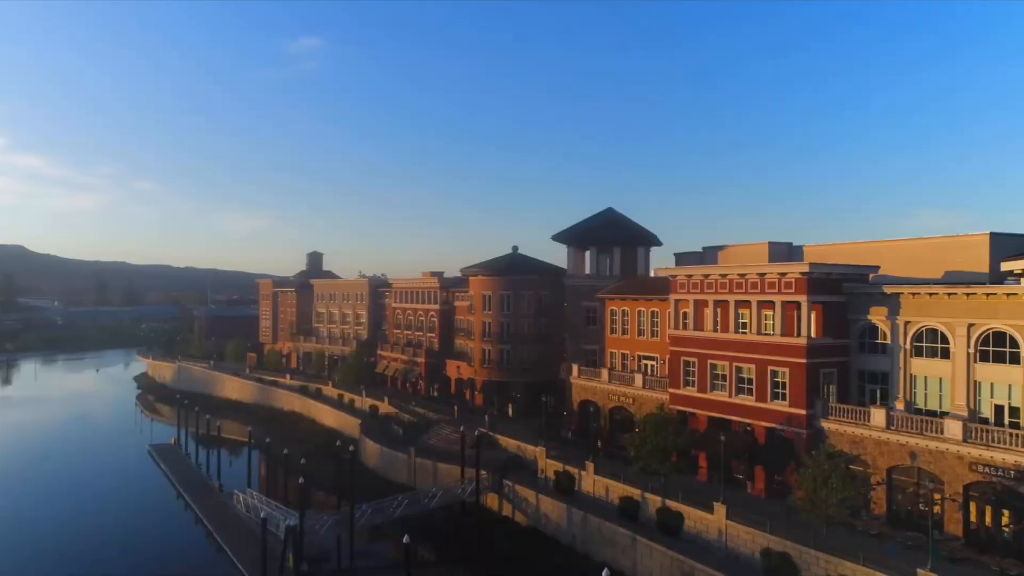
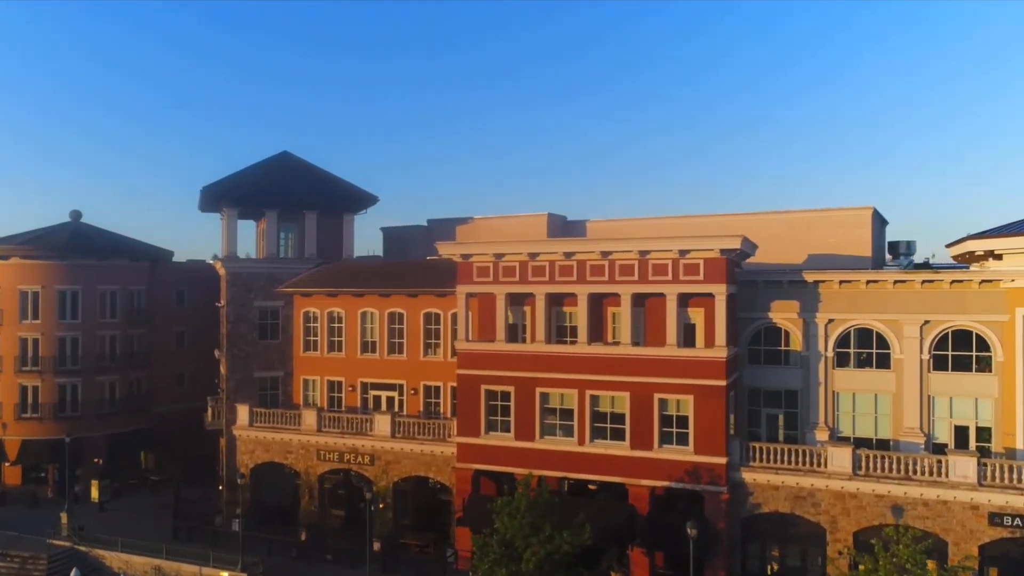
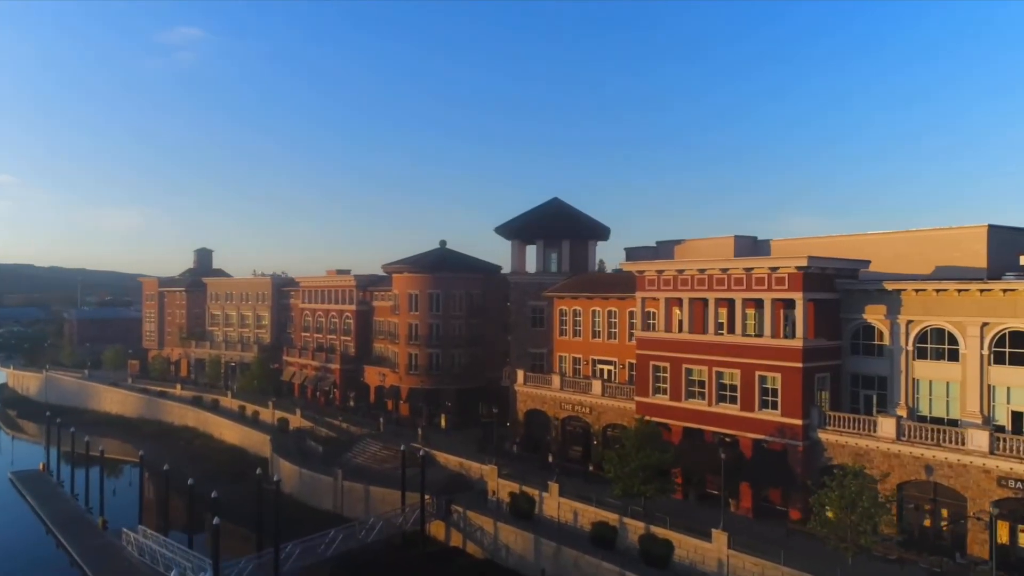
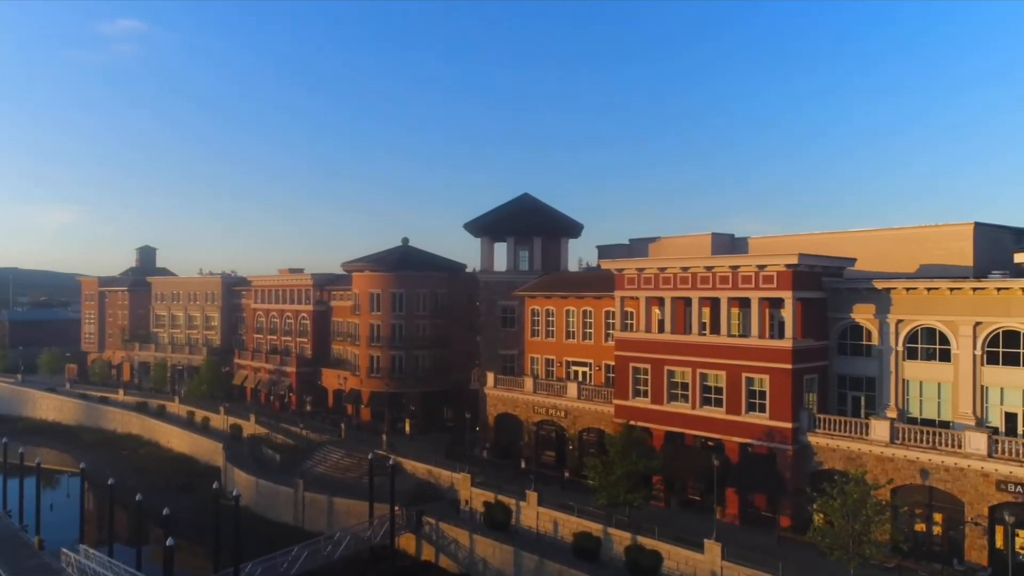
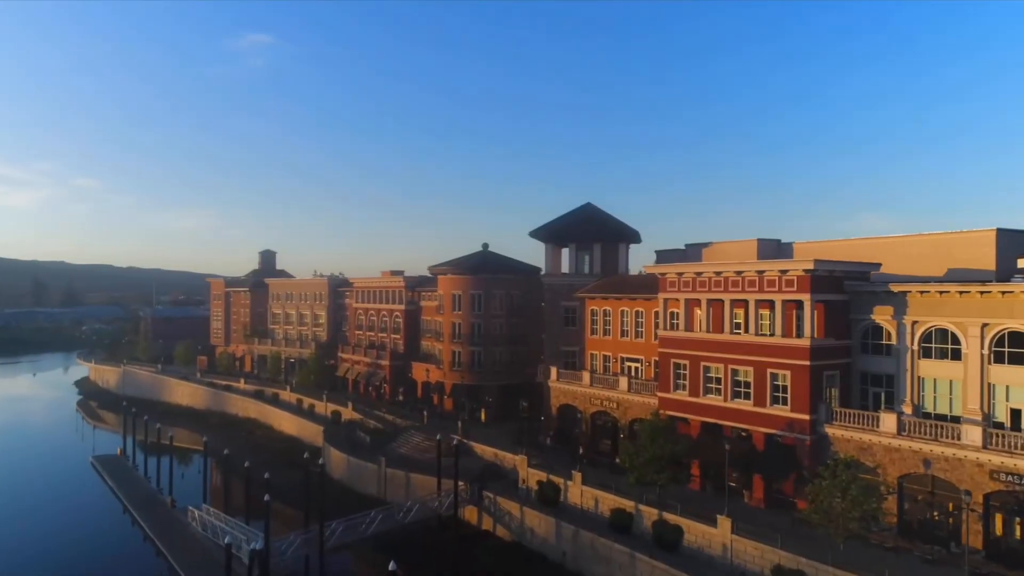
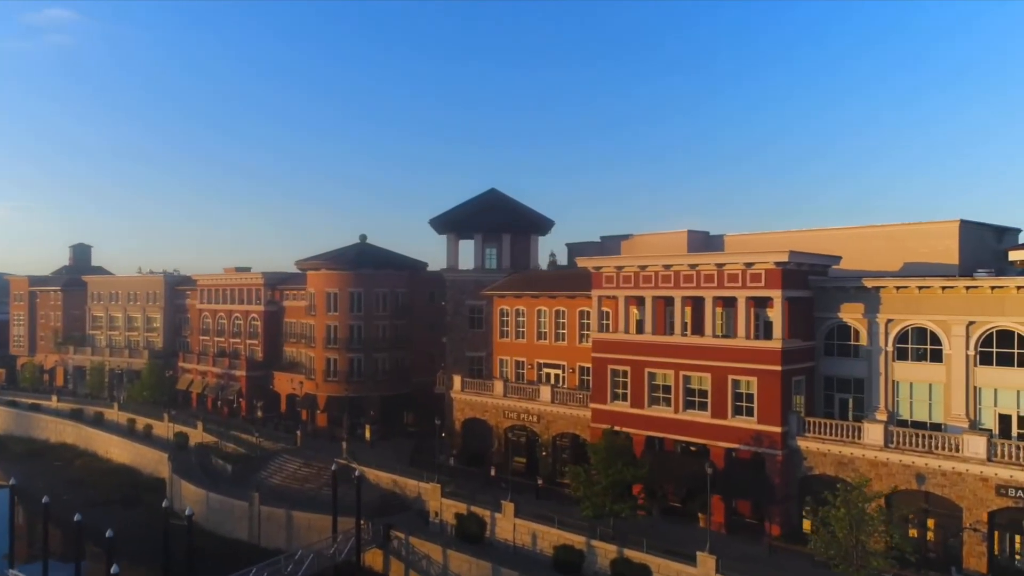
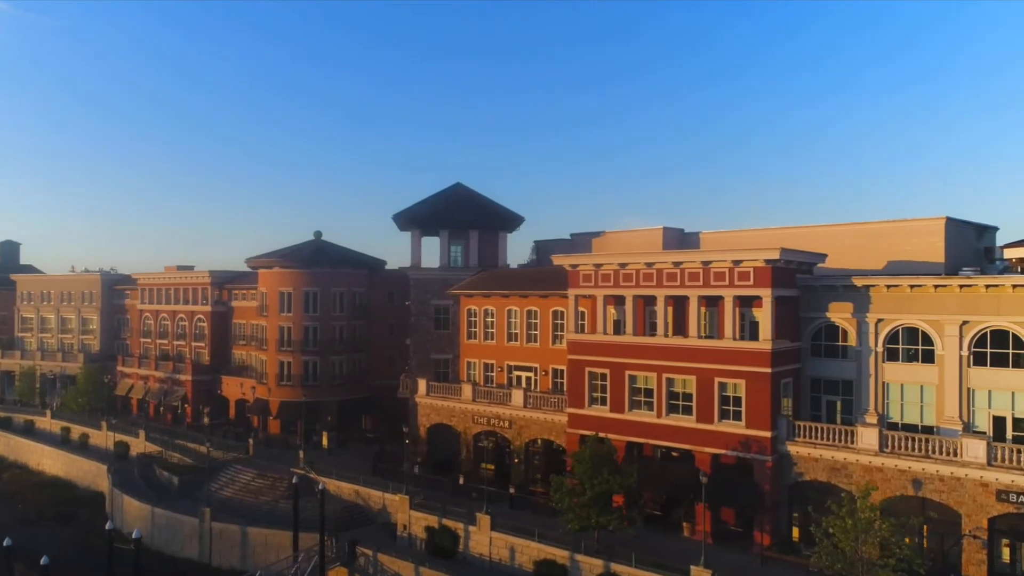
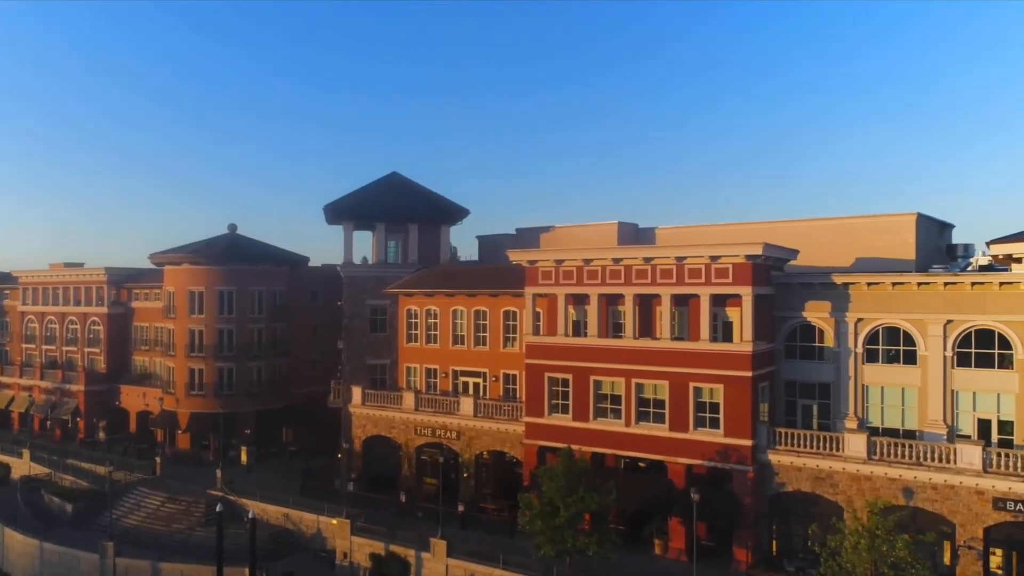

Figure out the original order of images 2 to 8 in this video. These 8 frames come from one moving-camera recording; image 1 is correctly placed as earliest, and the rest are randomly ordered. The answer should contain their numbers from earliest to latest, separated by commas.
5, 3, 4, 6, 7, 8, 2
